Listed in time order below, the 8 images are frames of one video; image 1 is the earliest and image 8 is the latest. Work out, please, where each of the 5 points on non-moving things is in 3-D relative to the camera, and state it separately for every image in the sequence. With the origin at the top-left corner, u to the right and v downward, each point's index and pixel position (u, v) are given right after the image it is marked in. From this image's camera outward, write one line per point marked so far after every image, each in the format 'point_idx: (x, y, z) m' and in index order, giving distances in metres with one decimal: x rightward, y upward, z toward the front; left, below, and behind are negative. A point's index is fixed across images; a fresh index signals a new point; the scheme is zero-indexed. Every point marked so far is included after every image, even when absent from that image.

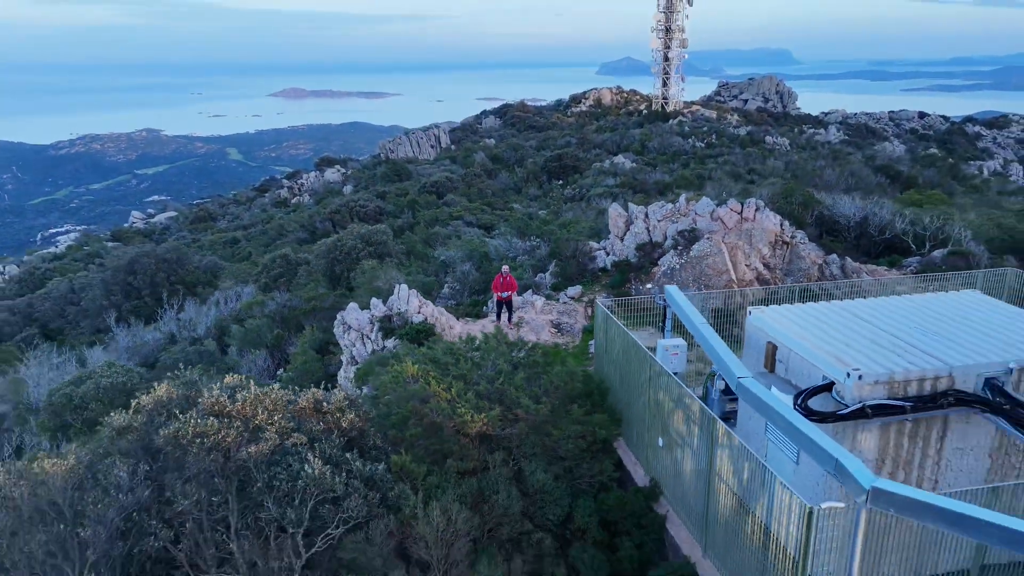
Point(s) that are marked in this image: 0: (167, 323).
0: (-5.0, -0.5, +10.2) m
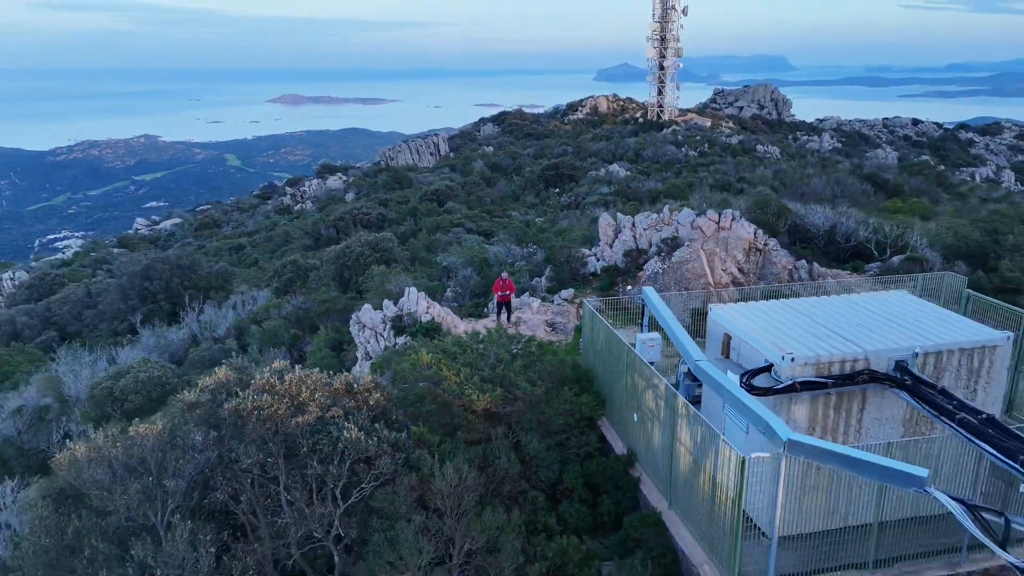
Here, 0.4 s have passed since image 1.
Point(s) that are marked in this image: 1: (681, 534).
0: (-5.0, -0.6, +10.9) m
1: (+0.9, -1.4, +3.9) m
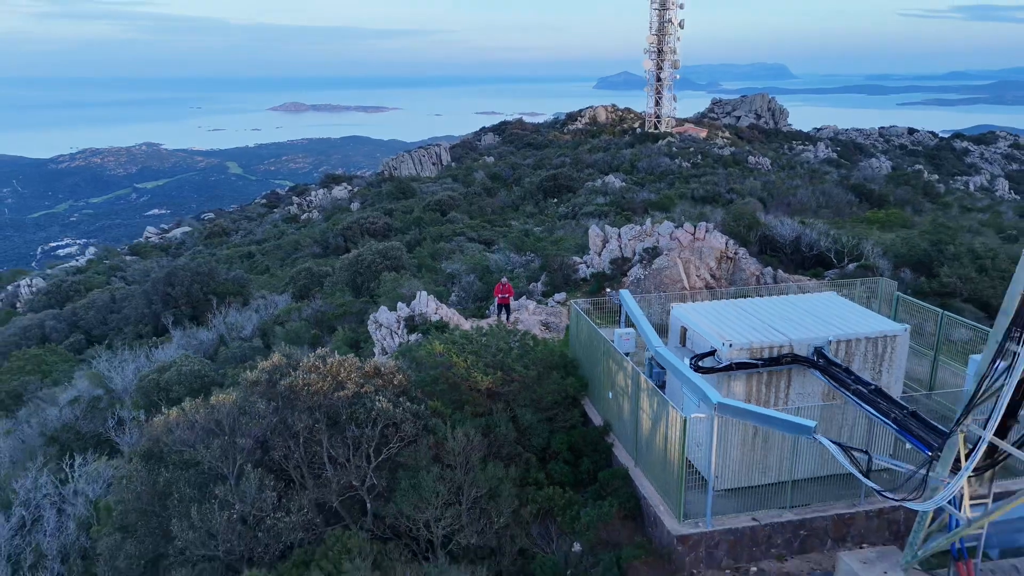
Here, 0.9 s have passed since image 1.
0: (-5.1, -0.6, +11.9) m
1: (+0.9, -1.4, +4.9) m
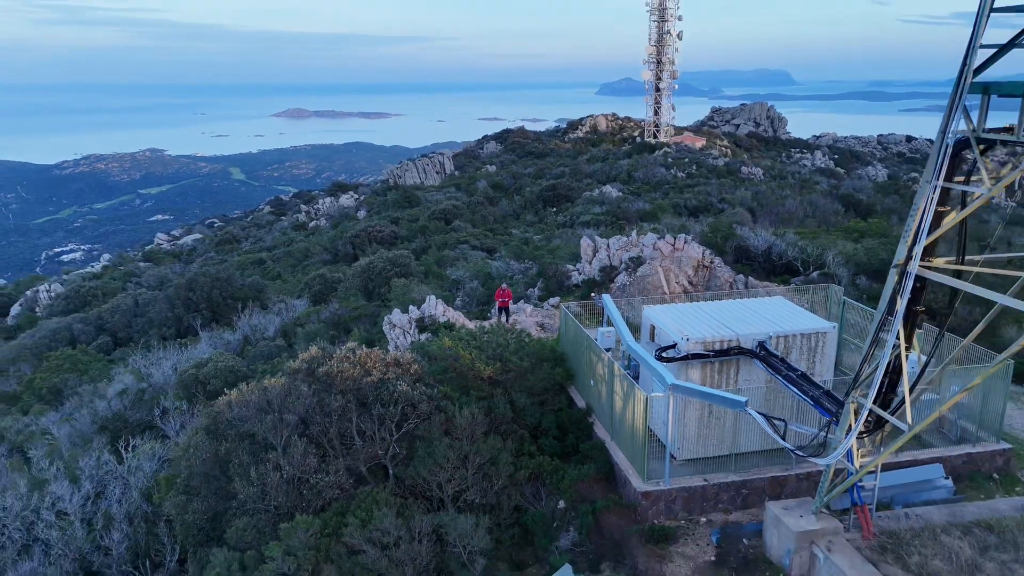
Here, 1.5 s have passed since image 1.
0: (-5.1, -0.7, +13.0) m
1: (+0.9, -1.4, +6.0) m
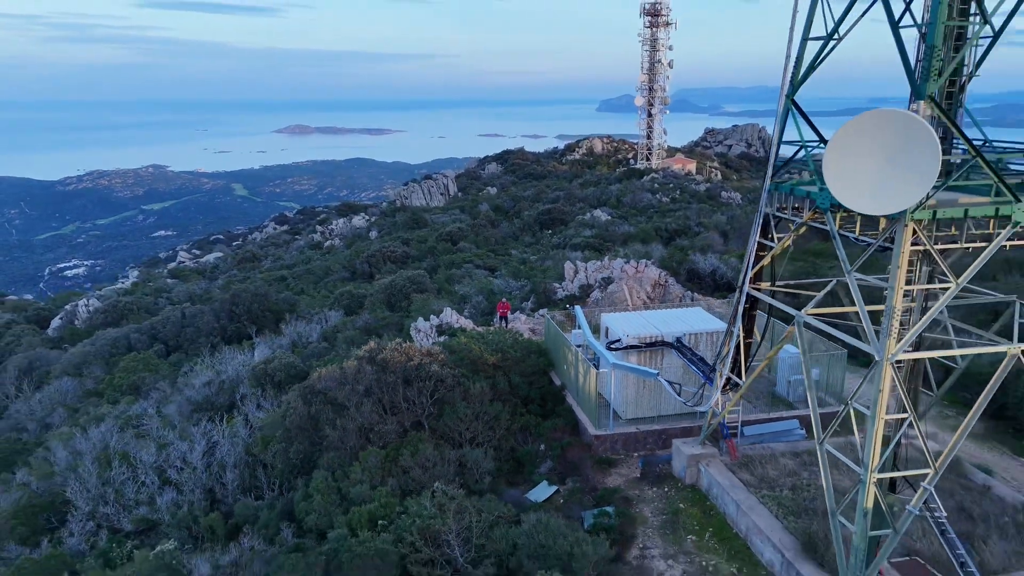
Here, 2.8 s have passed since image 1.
0: (-5.1, -1.0, +15.9) m
1: (+0.8, -1.6, +8.8) m
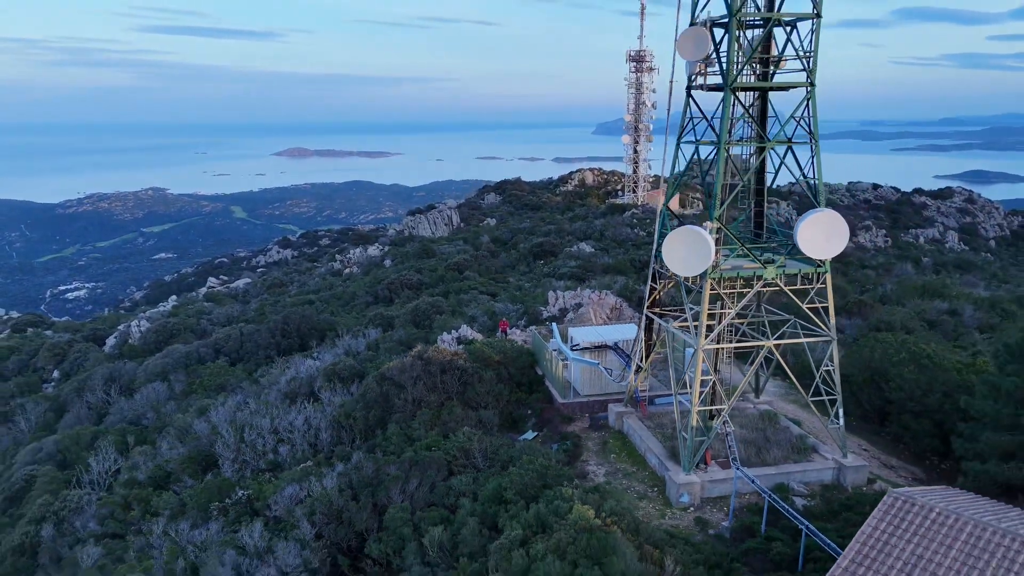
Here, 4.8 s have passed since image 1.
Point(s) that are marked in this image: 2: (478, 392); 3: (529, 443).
0: (-5.2, -1.7, +20.9) m
1: (+0.8, -2.1, +13.9) m
2: (-0.7, -2.0, +13.6) m
3: (+0.3, -2.7, +12.0) m
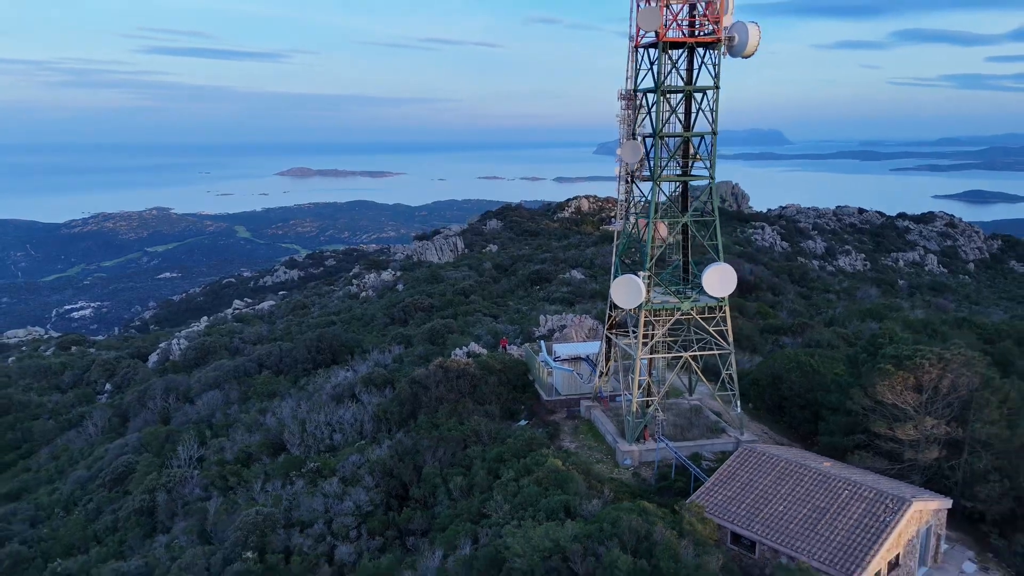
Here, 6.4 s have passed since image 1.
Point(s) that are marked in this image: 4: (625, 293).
0: (-5.2, -2.6, +25.6) m
1: (+0.7, -2.8, +18.5) m
2: (-0.7, -2.7, +18.3) m
3: (+0.2, -3.3, +16.7) m
4: (+2.4, -0.1, +14.6) m
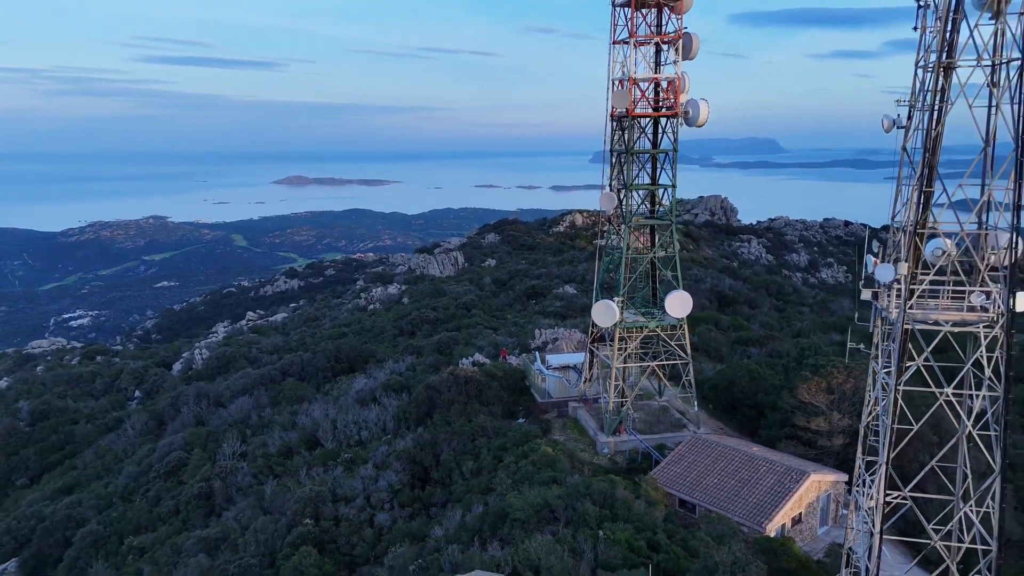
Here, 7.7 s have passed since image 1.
0: (-5.3, -3.4, +29.1) m
1: (+0.7, -3.4, +22.1) m
2: (-0.8, -3.4, +21.8) m
3: (+0.2, -4.0, +20.2) m
4: (+2.4, -0.7, +18.2) m
